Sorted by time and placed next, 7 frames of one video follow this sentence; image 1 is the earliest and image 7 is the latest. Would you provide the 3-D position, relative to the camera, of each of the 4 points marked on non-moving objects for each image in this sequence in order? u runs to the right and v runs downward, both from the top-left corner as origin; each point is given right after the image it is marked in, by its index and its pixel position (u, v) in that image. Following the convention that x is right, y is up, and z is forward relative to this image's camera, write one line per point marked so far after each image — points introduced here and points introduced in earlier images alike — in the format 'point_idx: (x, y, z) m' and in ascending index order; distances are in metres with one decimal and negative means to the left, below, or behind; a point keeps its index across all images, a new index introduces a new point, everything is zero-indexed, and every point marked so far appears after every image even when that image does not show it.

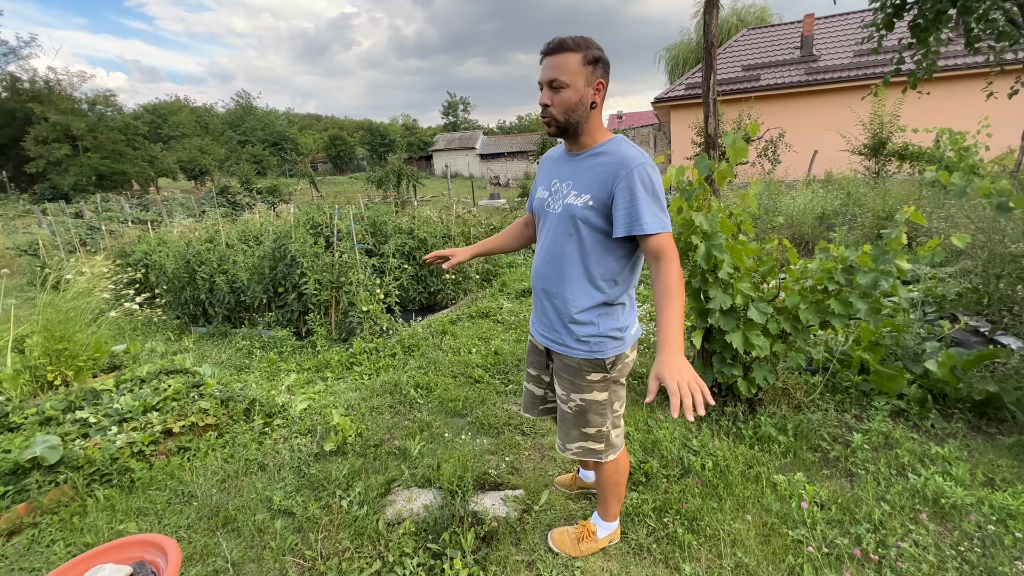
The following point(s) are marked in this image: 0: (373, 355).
0: (-1.3, -0.6, +4.1) m
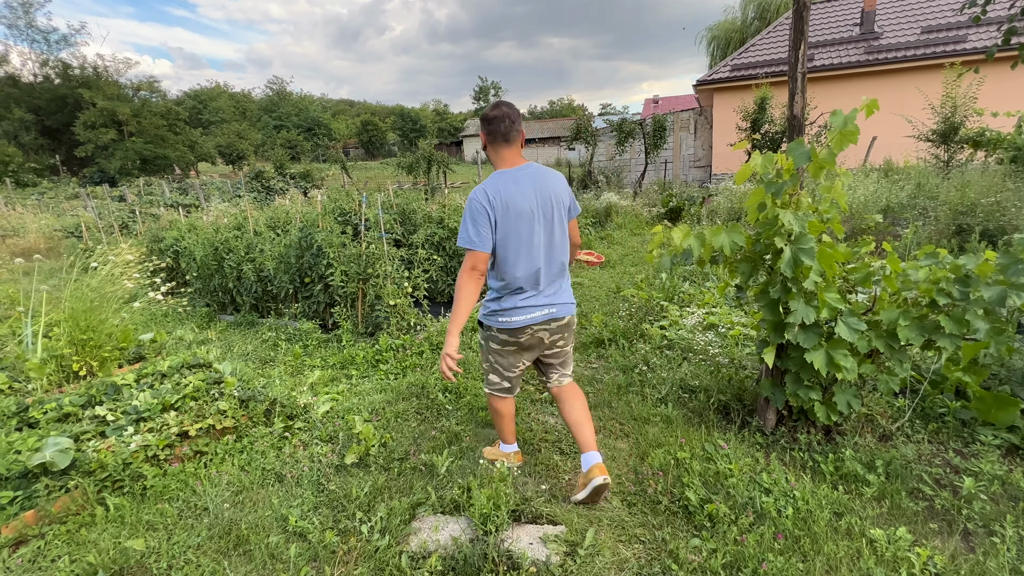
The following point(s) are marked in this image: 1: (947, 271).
0: (-1.0, -0.6, +3.9) m
1: (+1.9, +0.1, +2.0) m
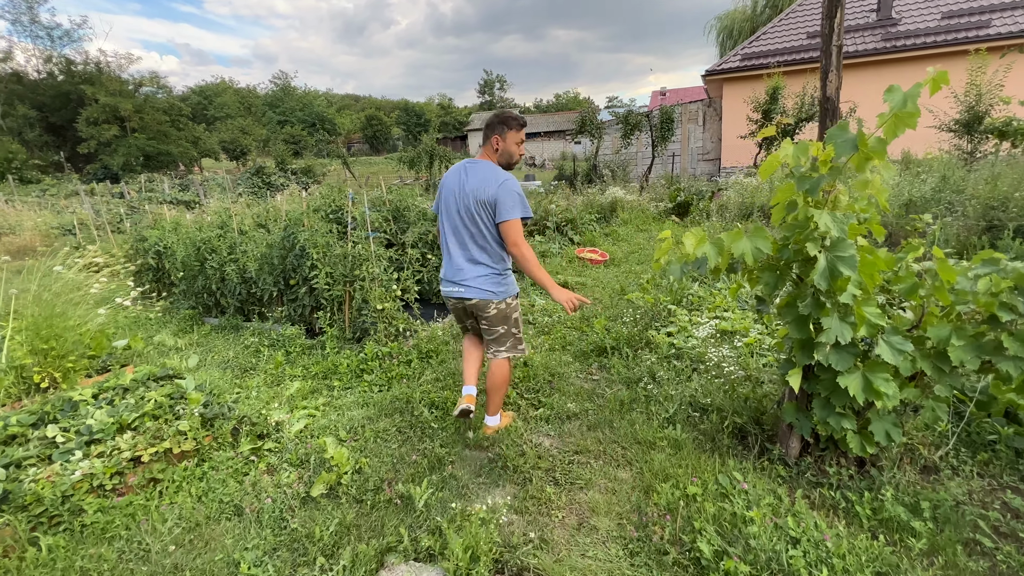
0: (-1.0, -0.6, +3.6) m
1: (+1.8, 0.0, +1.7) m
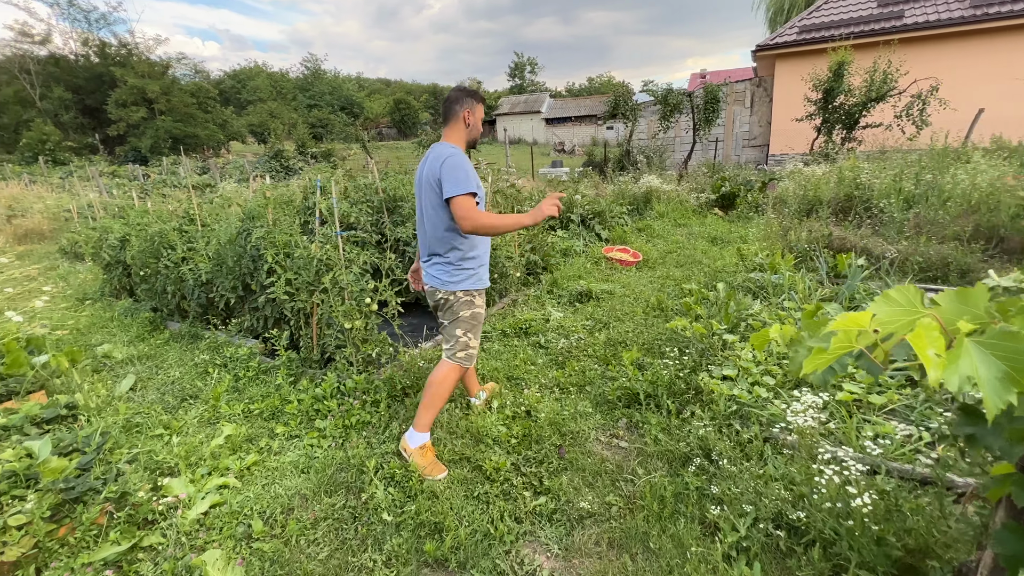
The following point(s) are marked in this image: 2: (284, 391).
0: (-1.0, -0.7, +2.8) m
1: (+1.7, -0.2, +0.6) m
2: (-1.5, -0.7, +3.0) m
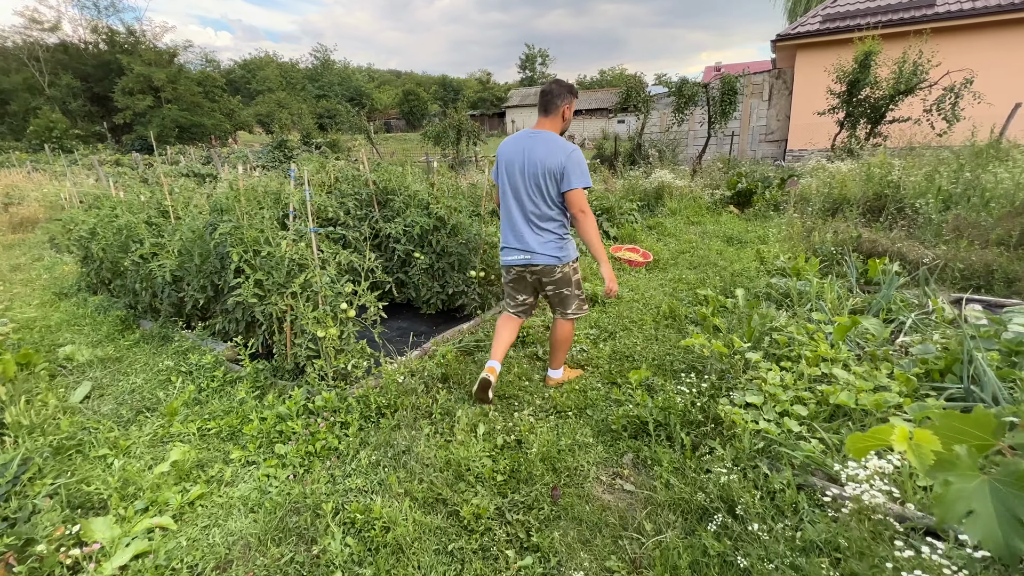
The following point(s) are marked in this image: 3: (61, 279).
0: (-1.1, -0.7, +2.5) m
1: (+1.6, -0.3, +0.3) m
2: (-1.5, -0.7, +2.6) m
3: (-5.3, +0.1, +5.3) m
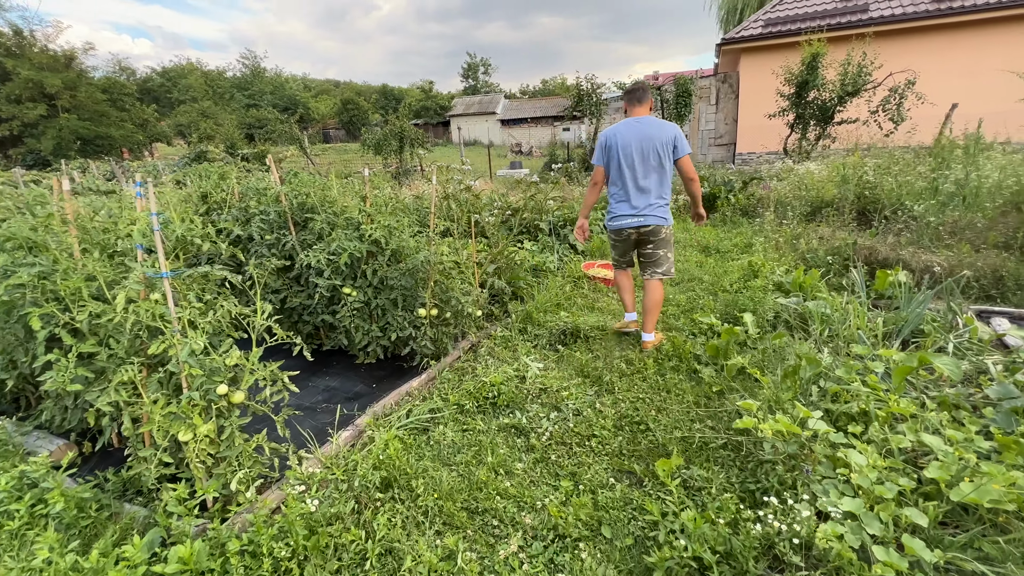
0: (-1.1, -1.0, +1.5) m
1: (+1.8, -0.4, -0.4) m
2: (-1.6, -1.0, +1.6) m
3: (-5.6, -0.4, +3.8) m
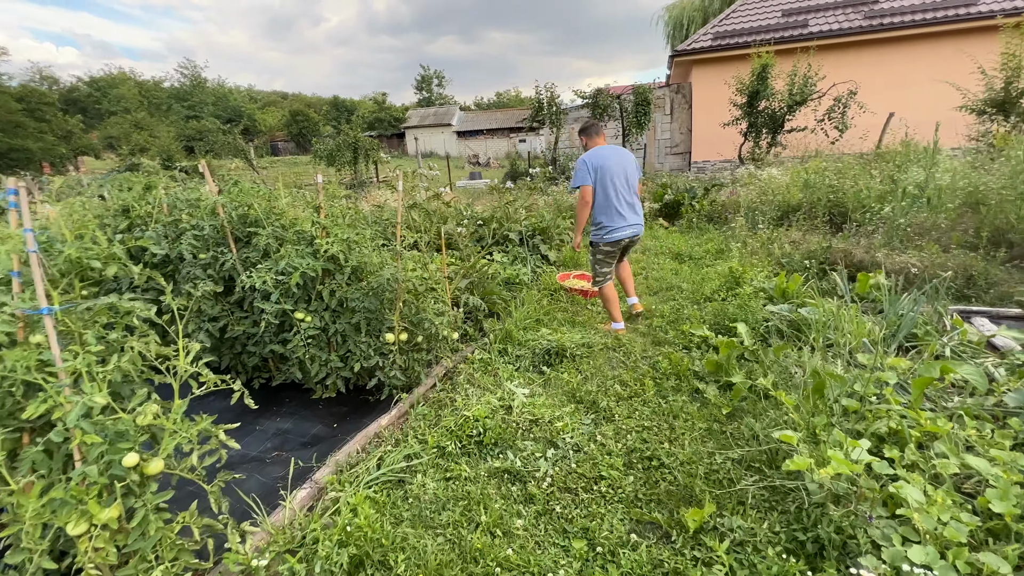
0: (-1.1, -1.1, +1.0) m
1: (+2.0, -0.4, -0.6) m
2: (-1.6, -1.1, +1.1) m
3: (-5.8, -0.8, +3.0) m
